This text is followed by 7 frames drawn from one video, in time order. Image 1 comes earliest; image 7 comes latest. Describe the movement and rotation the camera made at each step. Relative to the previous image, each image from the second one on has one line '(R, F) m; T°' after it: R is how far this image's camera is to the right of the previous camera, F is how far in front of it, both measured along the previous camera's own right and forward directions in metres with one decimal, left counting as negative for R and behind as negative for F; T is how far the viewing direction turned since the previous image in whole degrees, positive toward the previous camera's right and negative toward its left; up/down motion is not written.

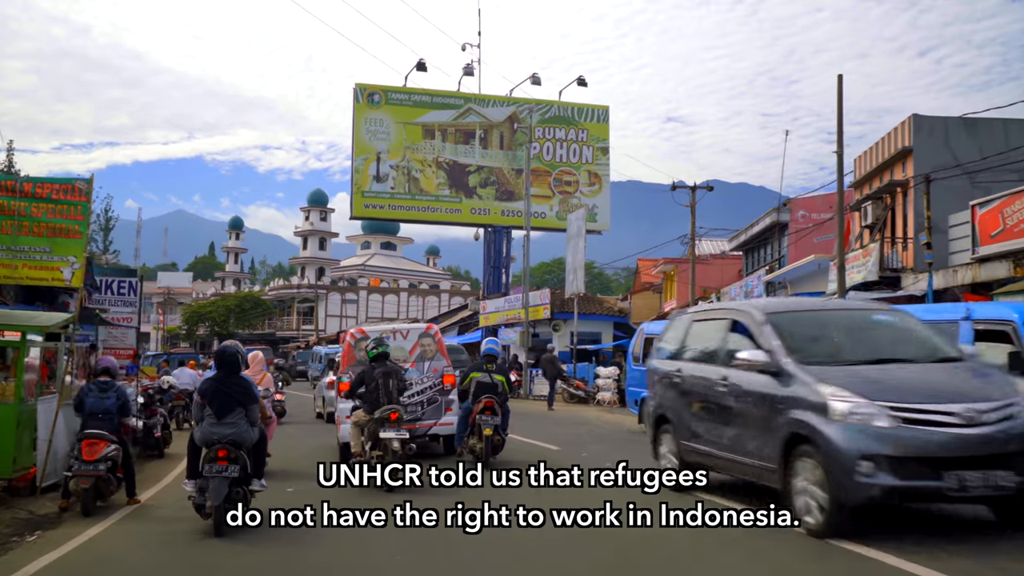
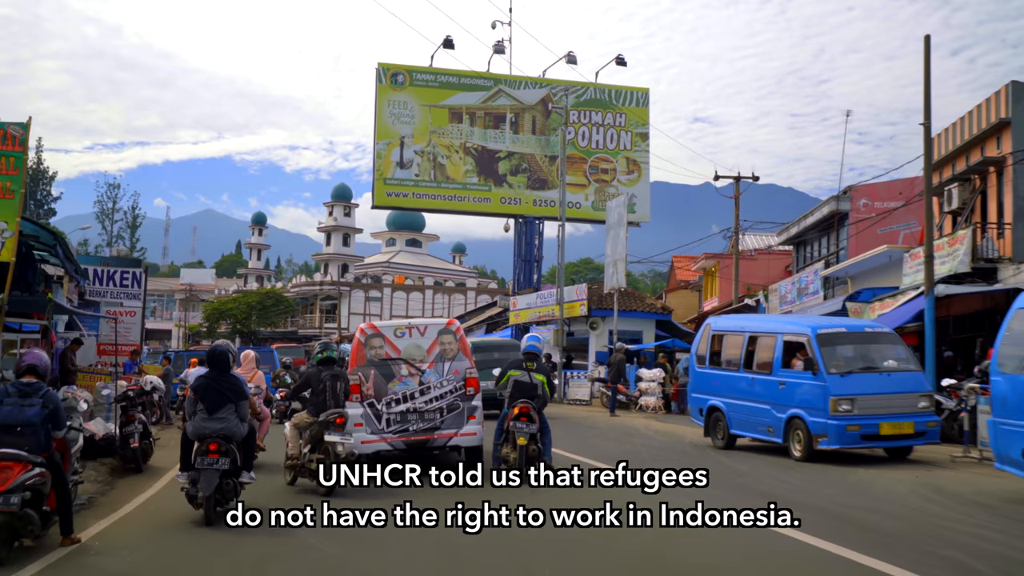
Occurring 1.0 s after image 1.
(-0.3, +2.4) m; -2°
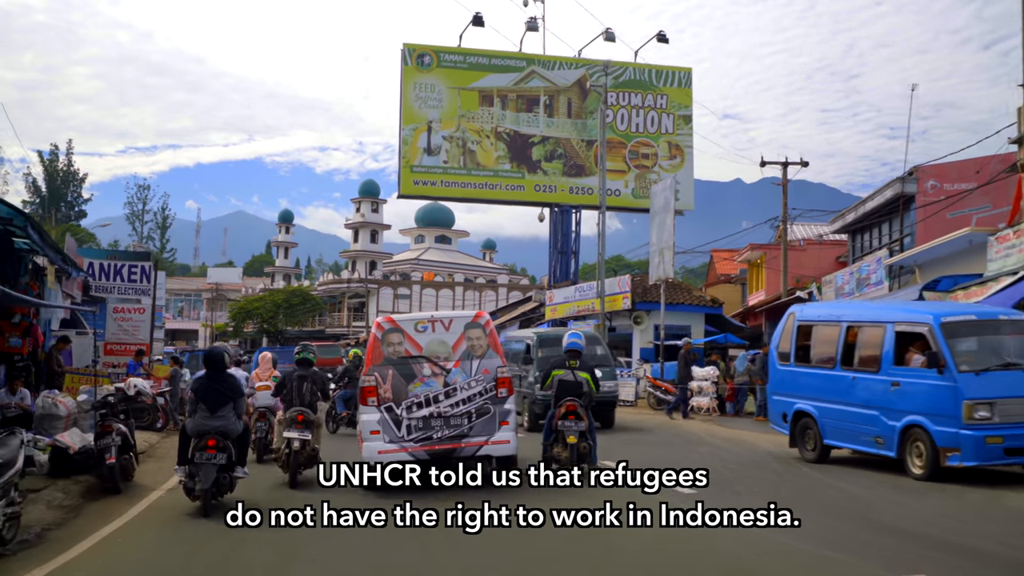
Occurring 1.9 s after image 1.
(-0.2, +2.1) m; -2°
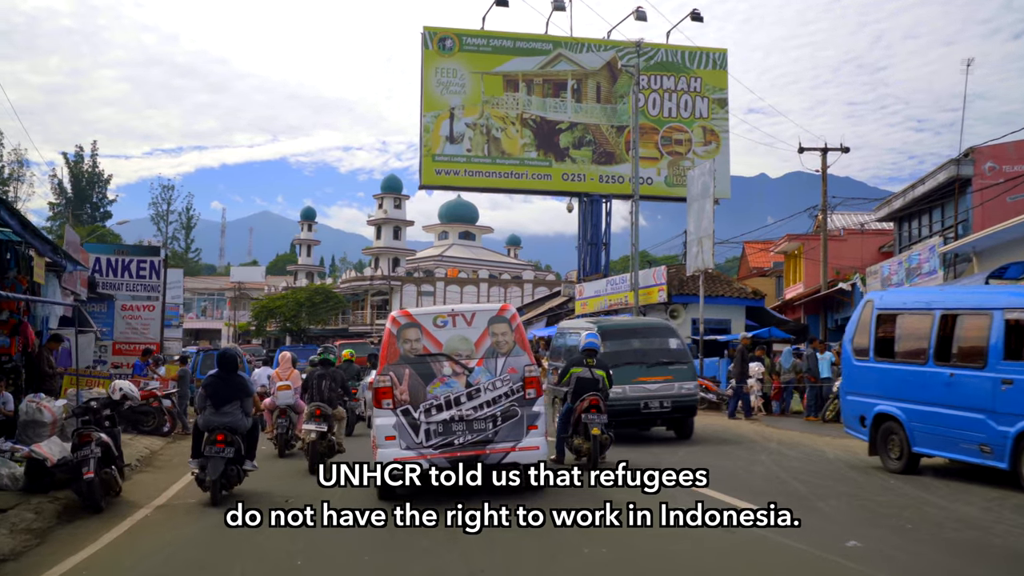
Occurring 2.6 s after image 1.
(-0.1, +1.4) m; -2°
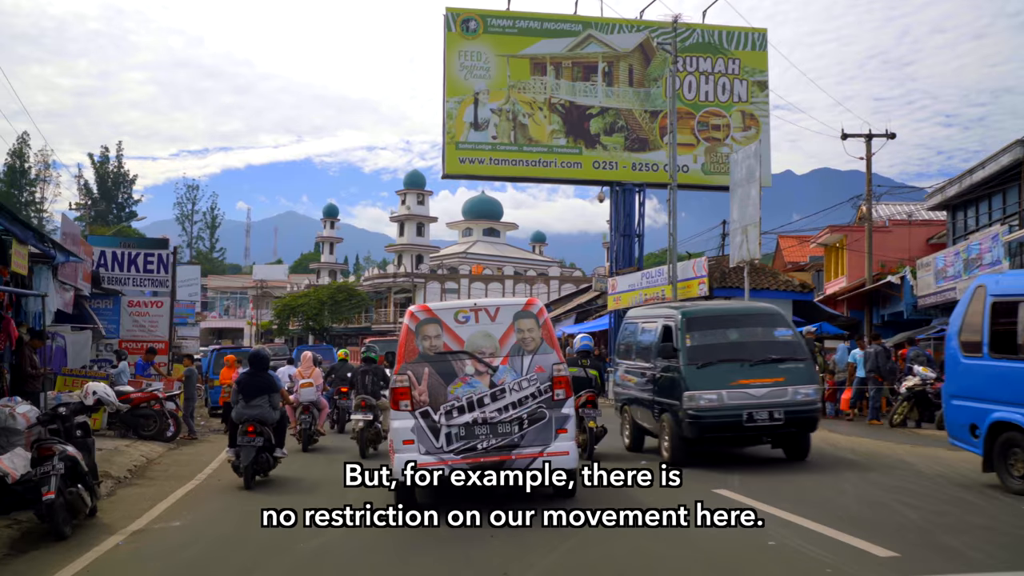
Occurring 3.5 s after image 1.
(-0.1, +1.5) m; -2°
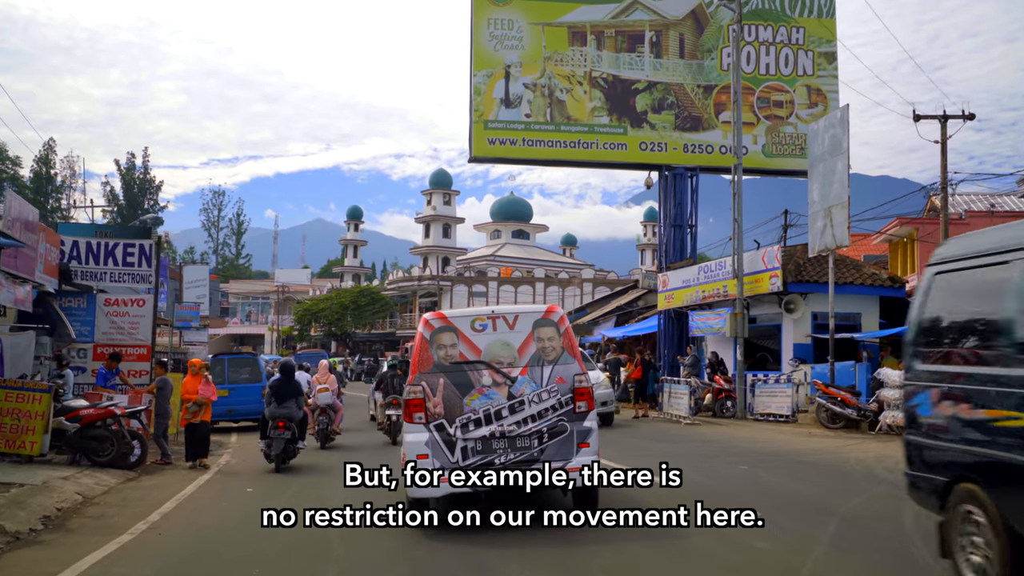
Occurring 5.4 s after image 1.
(-0.2, +3.2) m; -2°
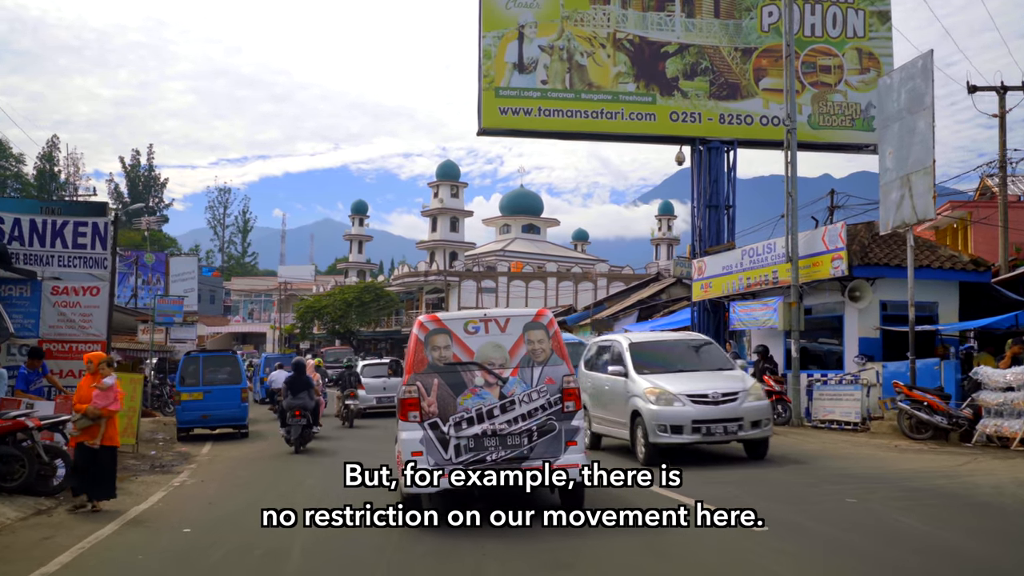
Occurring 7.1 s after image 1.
(-0.1, +2.7) m; -1°
